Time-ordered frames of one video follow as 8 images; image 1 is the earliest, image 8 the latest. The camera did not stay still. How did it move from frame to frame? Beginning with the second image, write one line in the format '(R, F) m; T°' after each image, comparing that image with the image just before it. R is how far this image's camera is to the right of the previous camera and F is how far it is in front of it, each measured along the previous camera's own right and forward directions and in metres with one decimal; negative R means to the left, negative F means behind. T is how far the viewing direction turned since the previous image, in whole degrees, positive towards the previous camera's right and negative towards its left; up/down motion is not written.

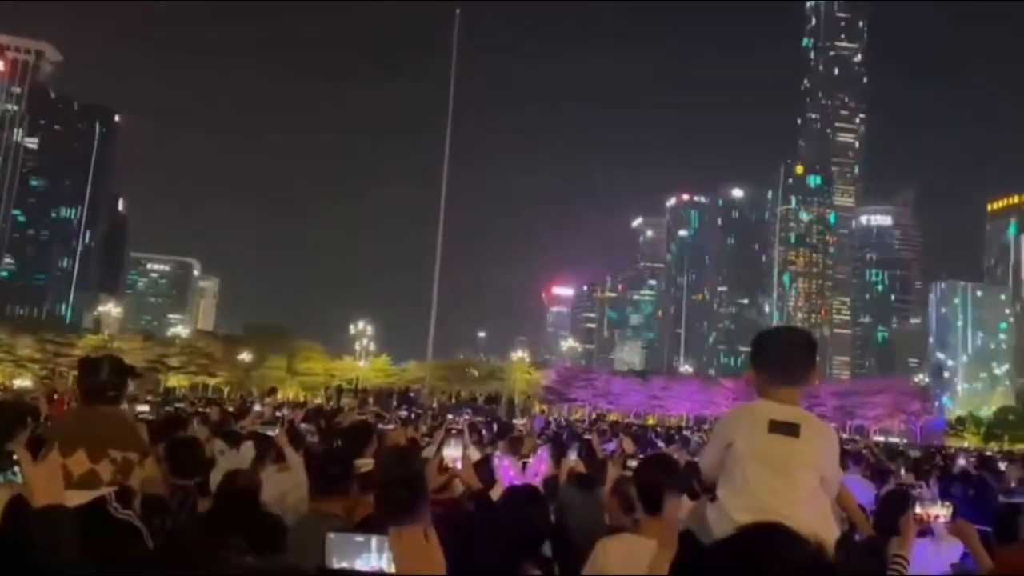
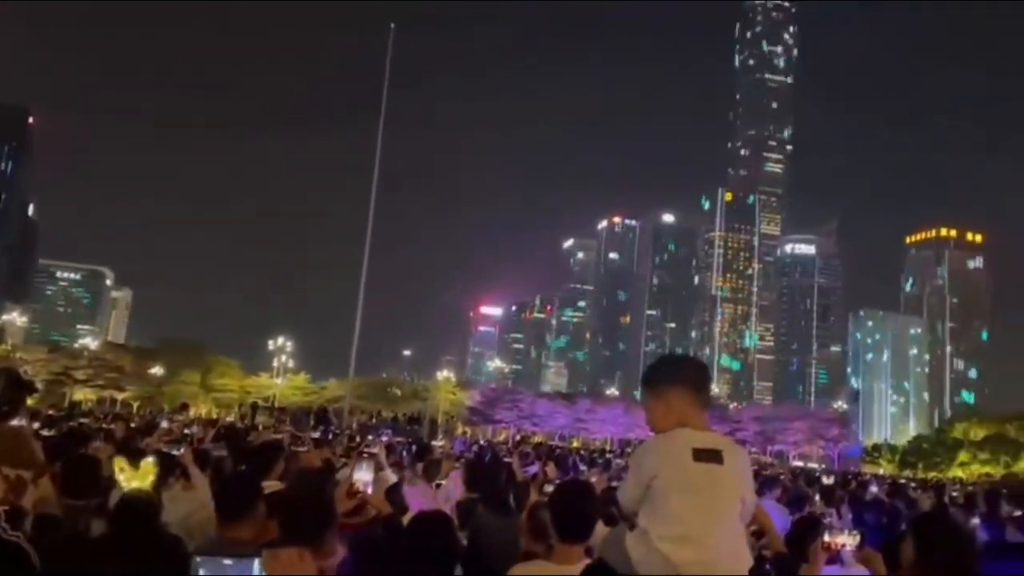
(+0.2, +0.2) m; +4°
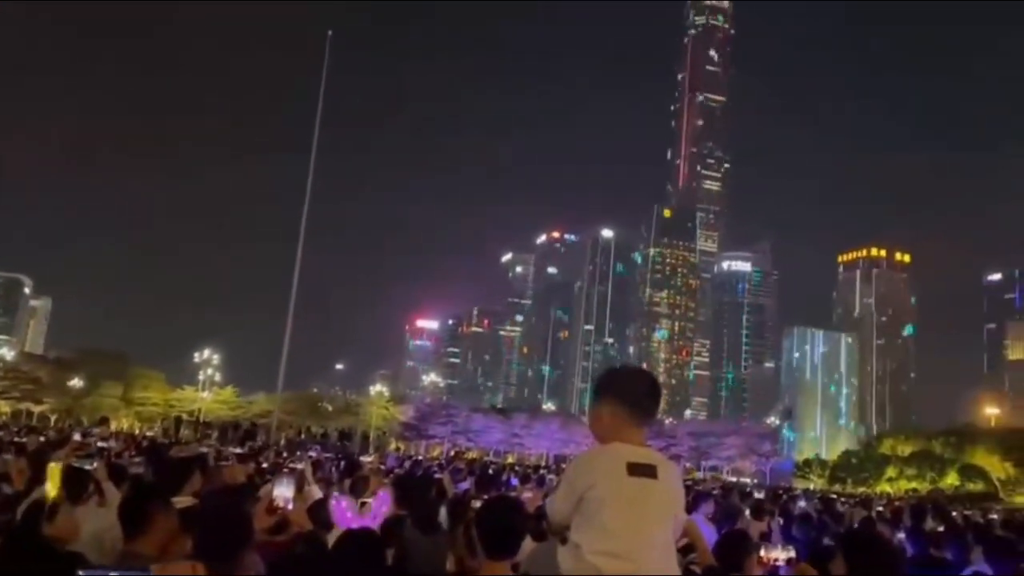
(+0.3, +0.1) m; +3°
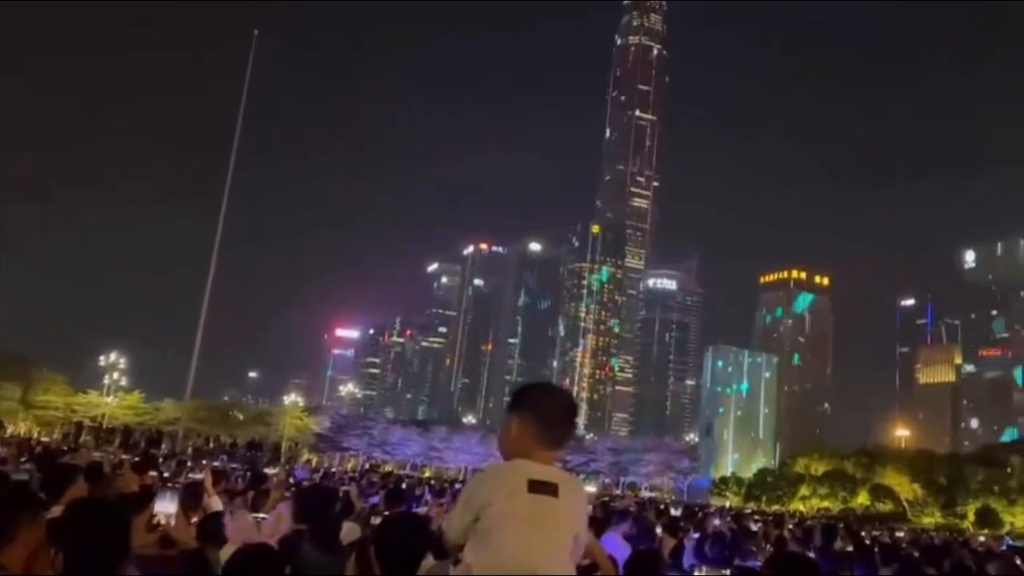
(+0.4, +0.1) m; +4°
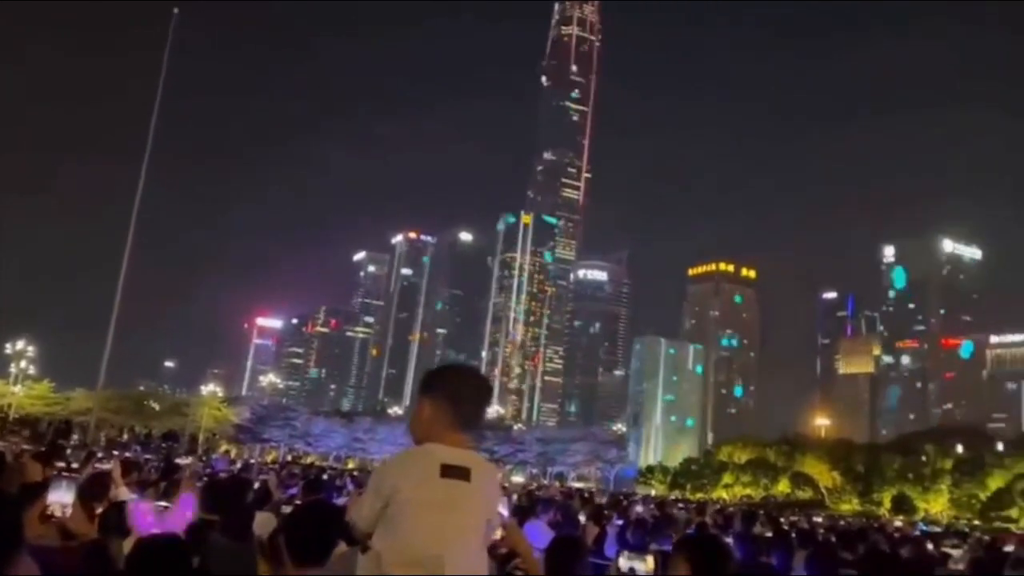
(+0.4, 0.0) m; +4°
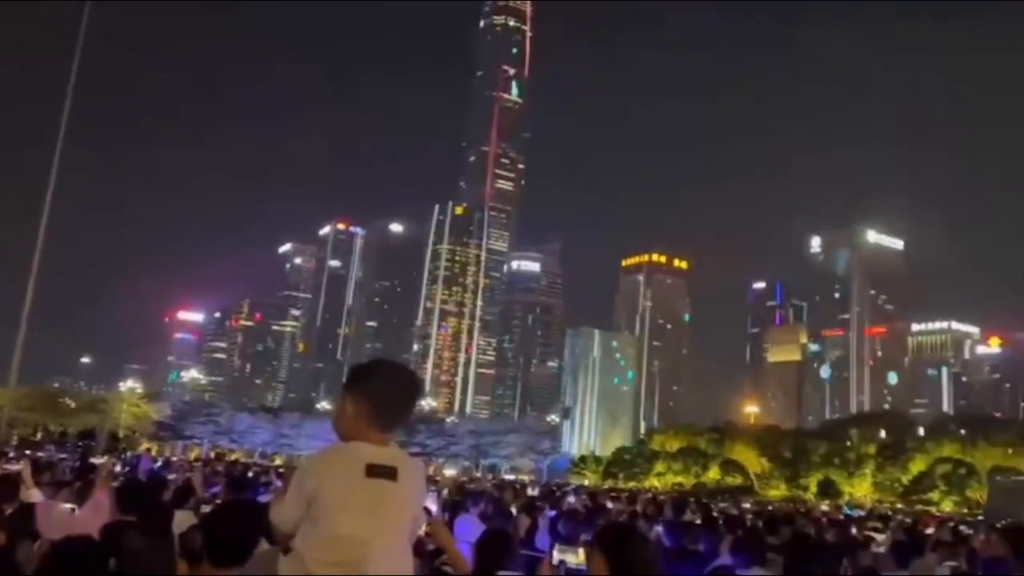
(+0.2, +0.1) m; +4°
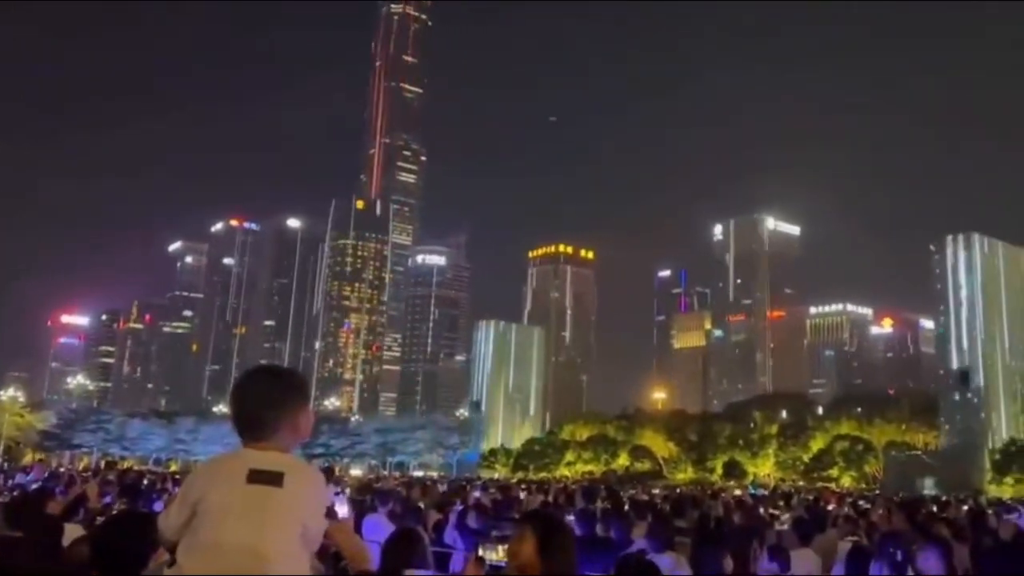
(+0.4, +0.2) m; +5°
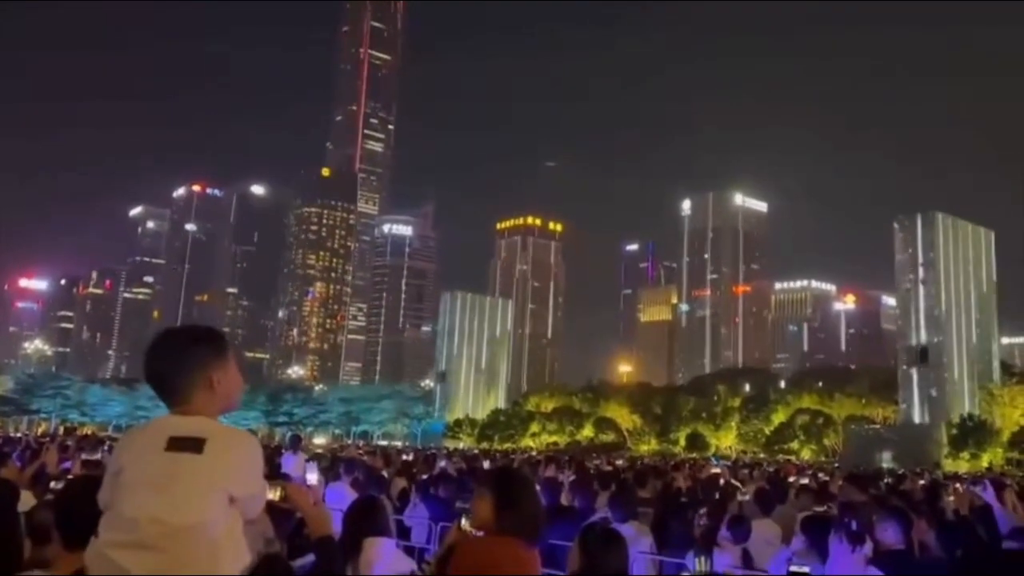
(+0.1, 0.0) m; +2°
